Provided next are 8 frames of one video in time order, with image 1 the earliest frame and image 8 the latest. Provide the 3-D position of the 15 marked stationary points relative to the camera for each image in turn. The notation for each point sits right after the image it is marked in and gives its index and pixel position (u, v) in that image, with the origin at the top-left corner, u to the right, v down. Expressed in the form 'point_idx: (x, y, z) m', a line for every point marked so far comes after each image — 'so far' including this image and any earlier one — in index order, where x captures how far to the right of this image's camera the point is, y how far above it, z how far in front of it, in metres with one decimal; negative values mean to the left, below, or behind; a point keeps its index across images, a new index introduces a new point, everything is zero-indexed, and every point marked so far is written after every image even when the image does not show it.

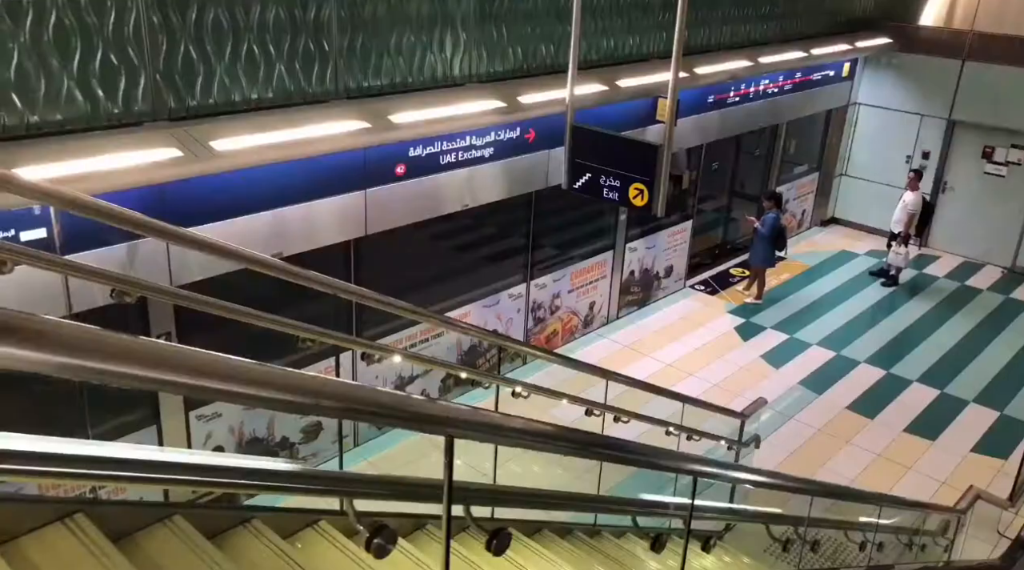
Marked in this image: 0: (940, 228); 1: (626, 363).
0: (+6.0, +0.8, +12.3) m
1: (+1.1, -0.8, +8.8) m
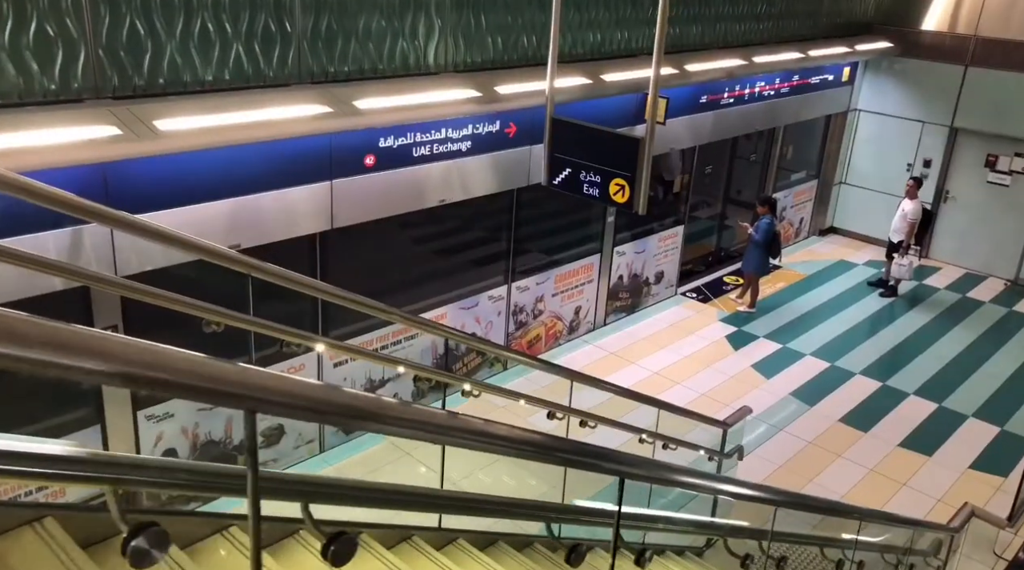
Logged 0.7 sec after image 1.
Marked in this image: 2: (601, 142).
0: (+5.8, +0.6, +11.9) m
1: (+0.9, -0.8, +8.4) m
2: (+0.6, +1.0, +6.2) m
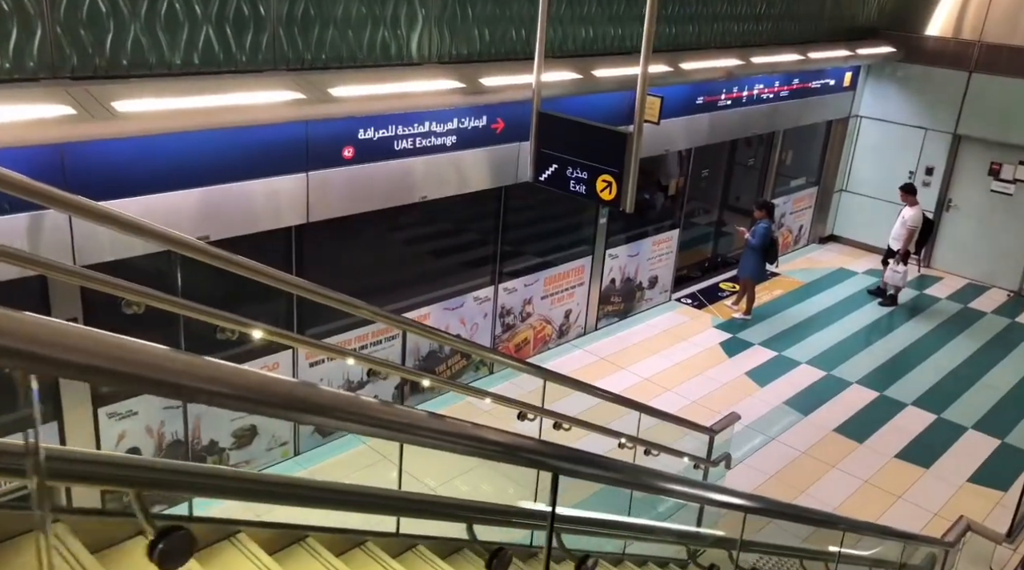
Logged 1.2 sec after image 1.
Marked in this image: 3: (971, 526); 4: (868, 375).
0: (+5.7, +0.5, +11.7) m
1: (+0.8, -0.8, +8.2) m
2: (+0.5, +1.0, +6.0) m
3: (+3.0, -1.6, +5.7) m
4: (+3.5, -0.9, +8.6) m
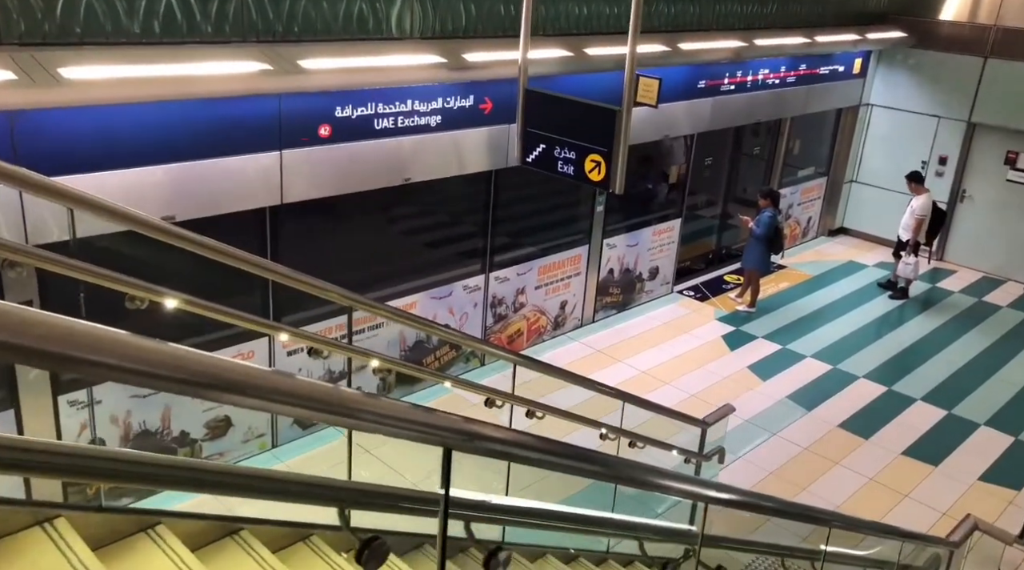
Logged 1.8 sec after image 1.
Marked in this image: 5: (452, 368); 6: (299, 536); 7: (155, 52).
0: (+5.7, +0.6, +11.3) m
1: (+0.7, -0.7, +7.9) m
2: (+0.4, +1.1, +5.7) m
3: (+2.9, -1.5, +5.4) m
4: (+3.4, -0.8, +8.2) m
5: (-0.5, -0.7, +7.5) m
6: (-0.7, -0.9, +3.1) m
7: (-1.8, +1.2, +4.4) m
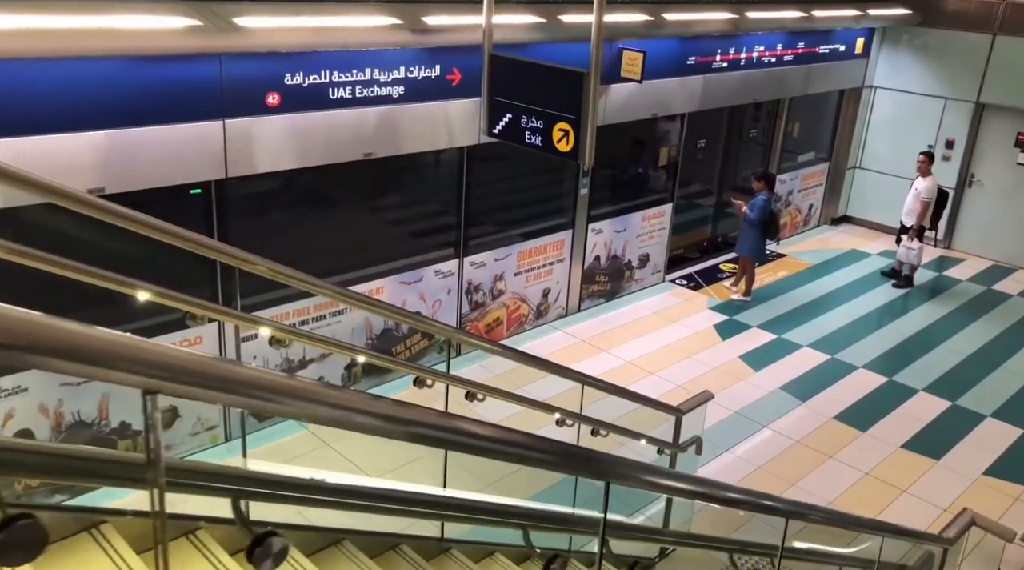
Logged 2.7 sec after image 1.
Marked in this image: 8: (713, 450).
0: (+5.6, +0.7, +10.8) m
1: (+0.6, -0.6, +7.5) m
2: (+0.2, +1.2, +5.3) m
3: (+2.6, -1.3, +5.0) m
4: (+3.2, -0.7, +7.8) m
5: (-0.7, -0.6, +7.1) m
6: (-1.0, -0.8, +2.7) m
7: (-2.1, +1.3, +4.1) m
8: (+1.4, -1.2, +6.2) m
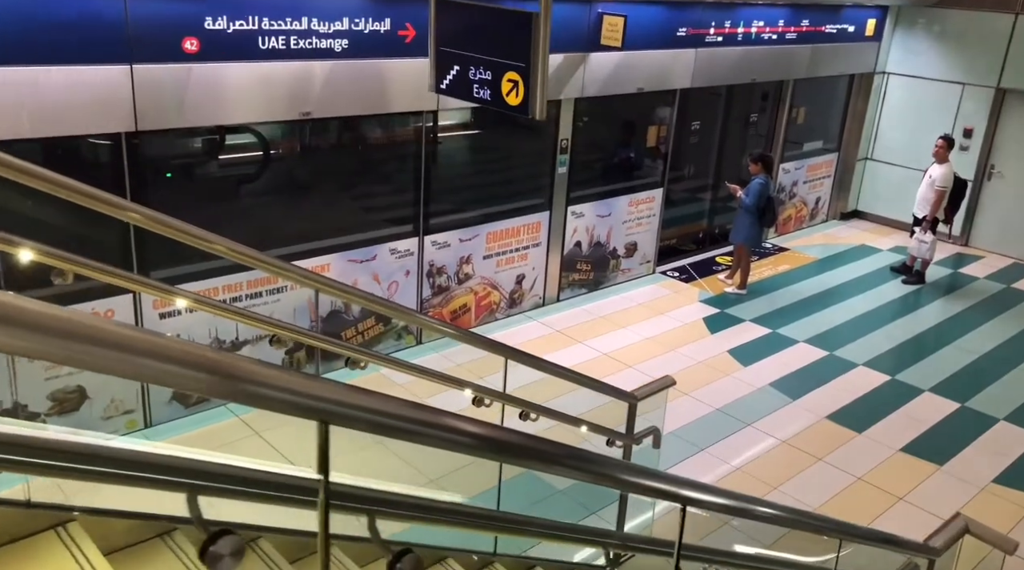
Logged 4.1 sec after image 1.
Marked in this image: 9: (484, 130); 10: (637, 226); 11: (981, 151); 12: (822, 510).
0: (+5.4, +0.7, +10.1) m
1: (+0.3, -0.5, +6.9) m
2: (-0.1, +1.4, +4.7) m
3: (+2.3, -1.2, +4.3) m
4: (+3.0, -0.6, +7.1) m
5: (-1.0, -0.4, +6.5) m
6: (-1.4, -0.5, +2.1) m
7: (-2.4, +1.5, +3.6) m
8: (+1.1, -1.0, +5.6) m
9: (-0.2, +1.2, +7.0) m
10: (+1.2, +0.6, +8.3) m
11: (+5.2, +1.5, +9.8) m
12: (+1.8, -1.3, +5.0) m
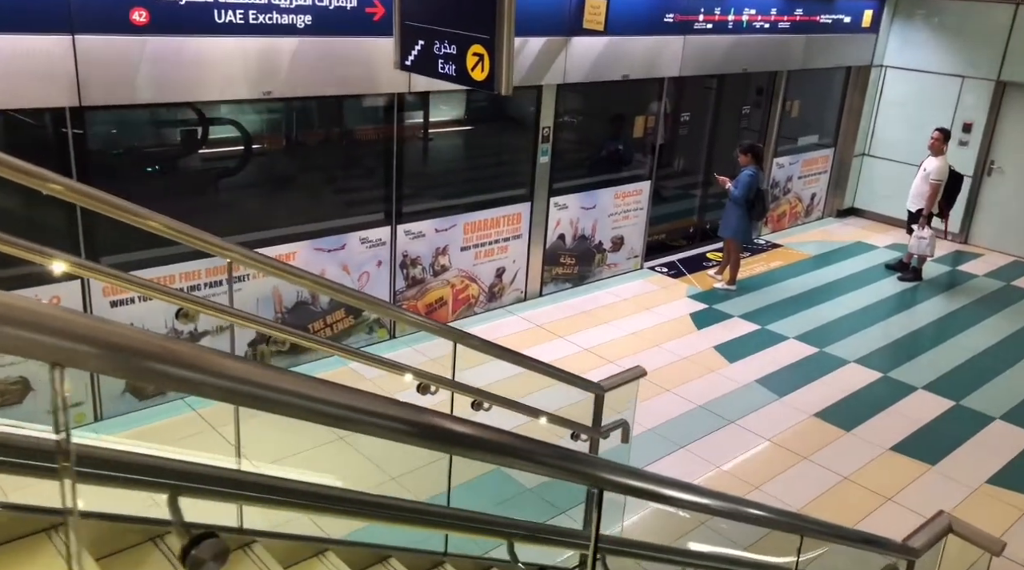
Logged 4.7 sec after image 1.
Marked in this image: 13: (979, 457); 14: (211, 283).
0: (+5.3, +0.7, +9.8) m
1: (+0.1, -0.4, +6.6) m
2: (-0.3, +1.5, +4.5) m
3: (+2.1, -1.1, +4.0) m
4: (+2.8, -0.5, +6.8) m
5: (-1.1, -0.4, +6.3) m
6: (-1.6, -0.4, +1.9) m
7: (-2.6, +1.6, +3.3) m
8: (+0.9, -1.0, +5.3) m
9: (-0.4, +1.3, +6.7) m
10: (+1.0, +0.6, +8.1) m
11: (+5.1, +1.5, +9.5) m
12: (+1.6, -1.2, +4.8) m
13: (+2.9, -1.0, +5.4) m
14: (-1.8, 0.0, +5.4) m
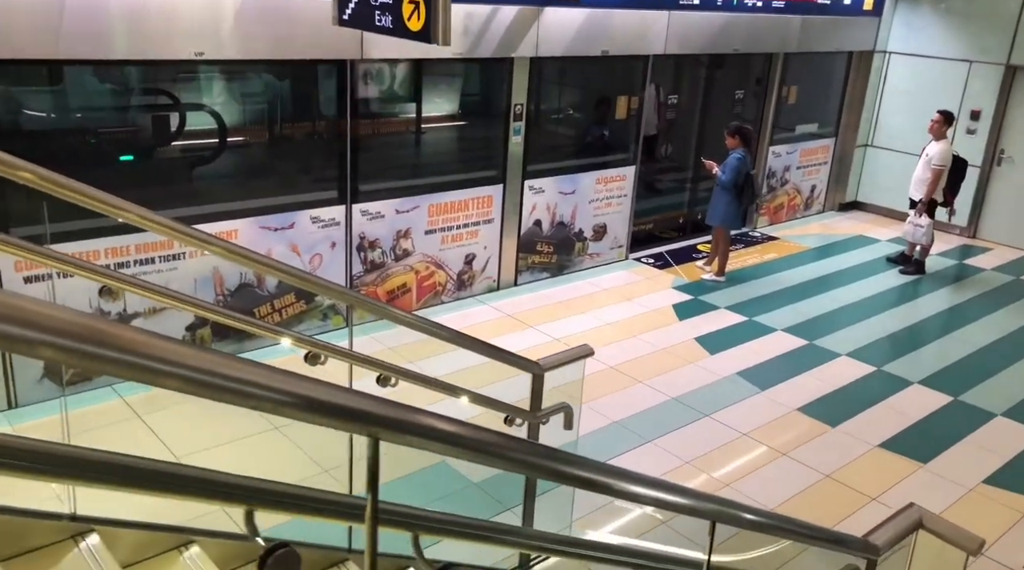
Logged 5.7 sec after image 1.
0: (+5.1, +0.8, +9.3) m
1: (-0.1, -0.3, +6.2) m
2: (-0.6, +1.6, +4.1) m
3: (+1.8, -1.0, +3.5) m
4: (+2.6, -0.5, +6.3) m
5: (-1.4, -0.3, +5.8) m
6: (-1.9, -0.3, +1.5) m
7: (-2.8, +1.8, +3.0) m
8: (+0.7, -0.9, +4.9) m
9: (-0.6, +1.4, +6.3) m
10: (+0.8, +0.7, +7.6) m
11: (+4.9, +1.5, +9.0) m
12: (+1.3, -1.1, +4.3) m
13: (+2.6, -0.9, +4.9) m
14: (-2.1, +0.1, +5.0) m
